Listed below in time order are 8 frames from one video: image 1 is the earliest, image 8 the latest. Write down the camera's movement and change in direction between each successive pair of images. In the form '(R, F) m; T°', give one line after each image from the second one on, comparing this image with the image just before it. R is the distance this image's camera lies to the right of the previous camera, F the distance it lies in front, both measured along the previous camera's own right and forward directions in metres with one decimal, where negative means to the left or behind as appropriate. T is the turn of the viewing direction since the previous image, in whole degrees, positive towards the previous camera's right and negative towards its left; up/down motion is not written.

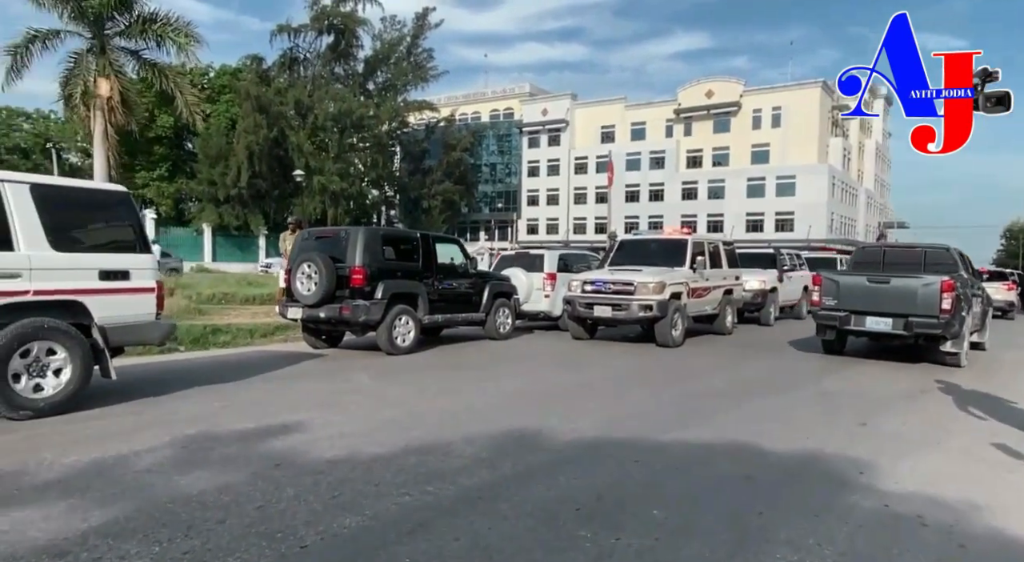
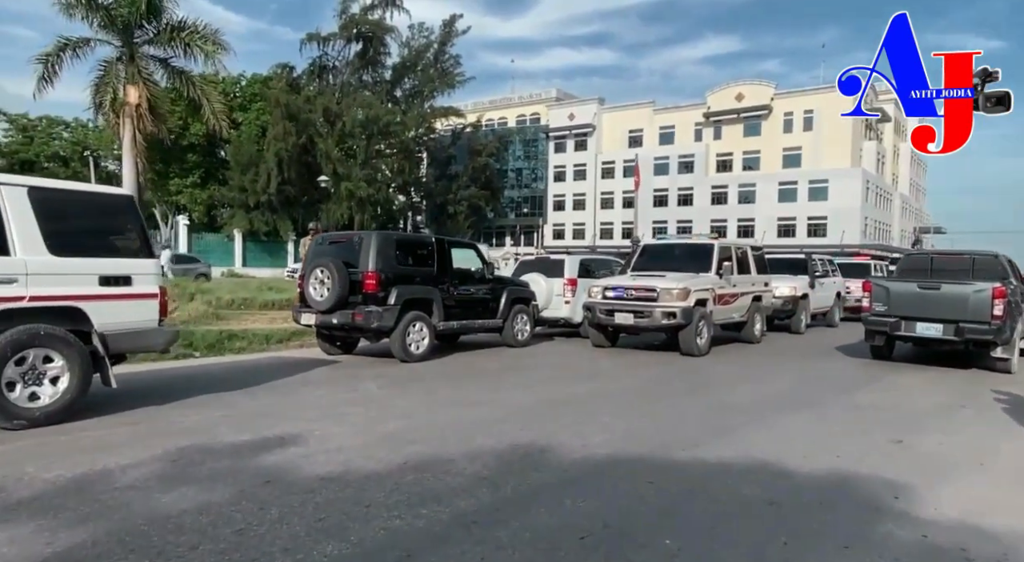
(+0.2, +0.3) m; -2°
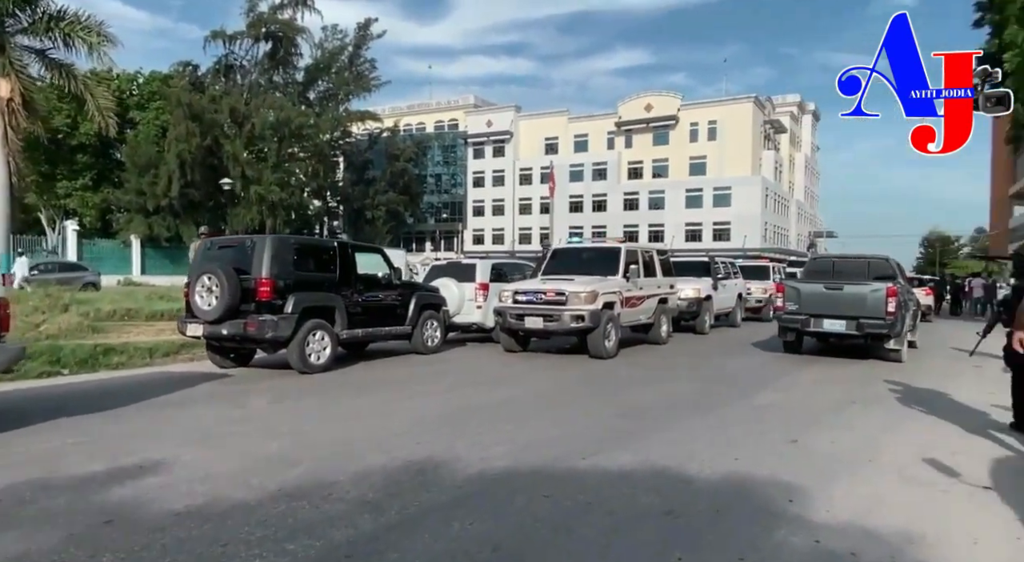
(+0.2, +0.3) m; +7°
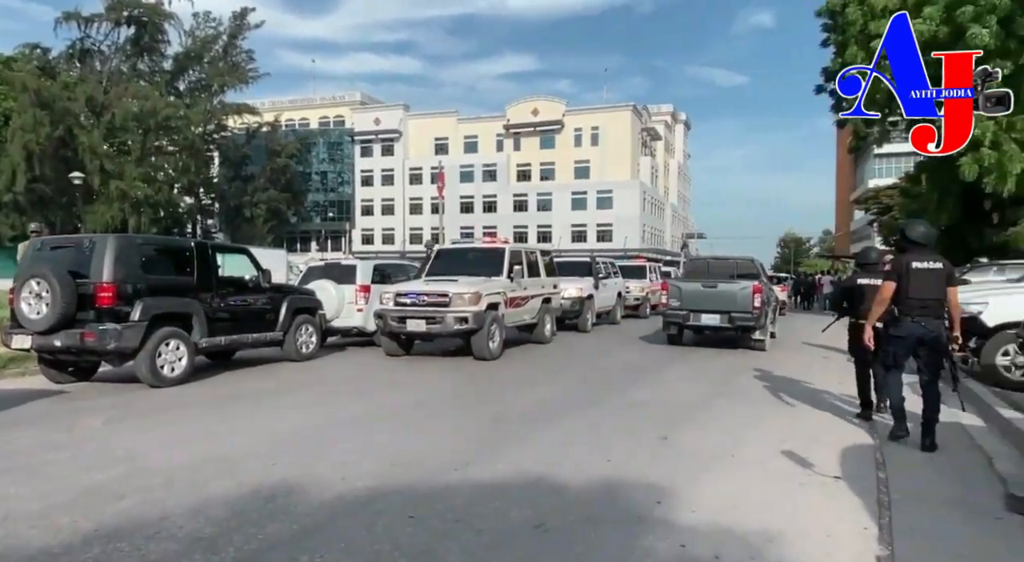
(+0.2, +0.3) m; +10°
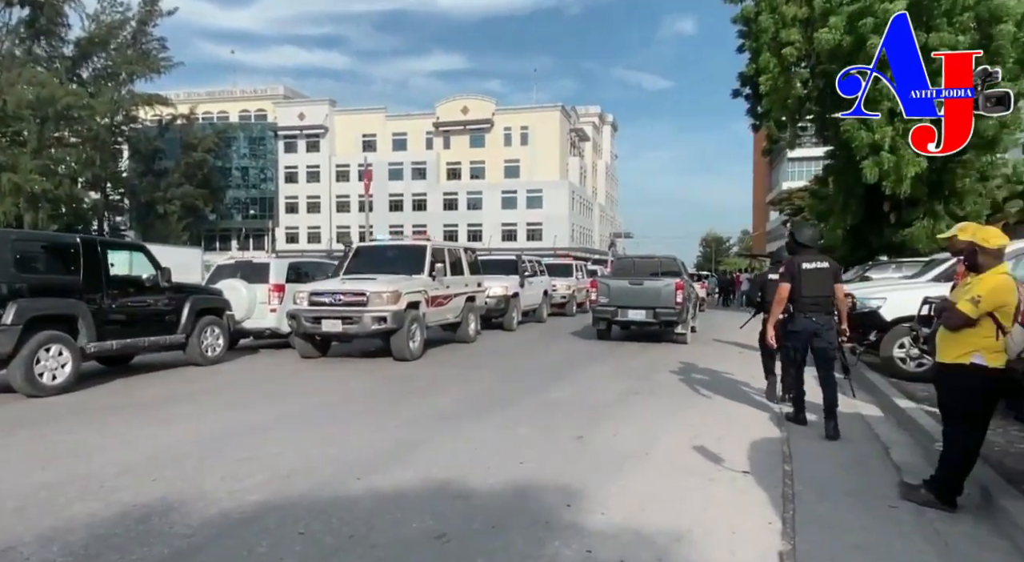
(+0.2, +0.2) m; +6°
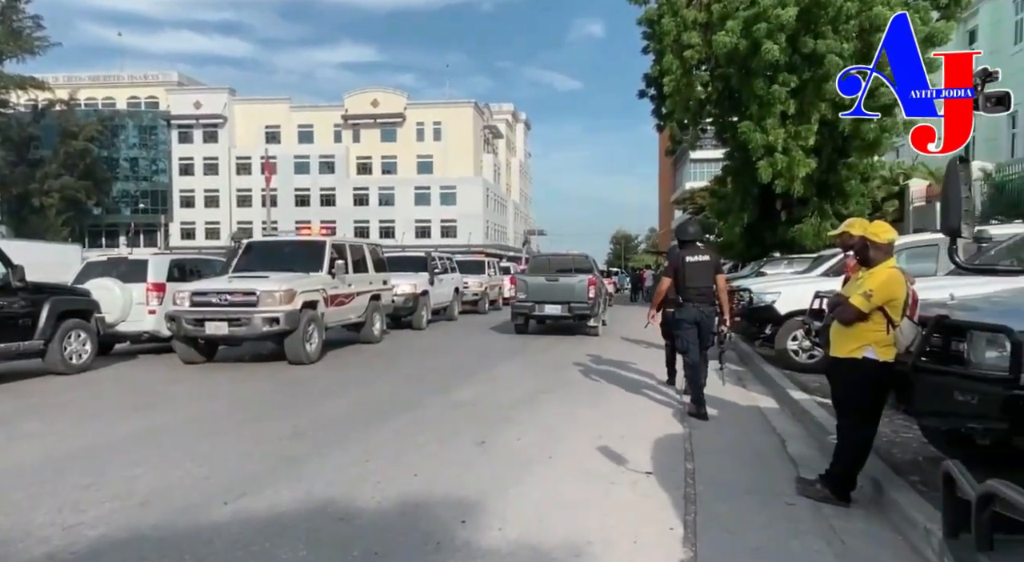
(+0.2, +0.4) m; +8°
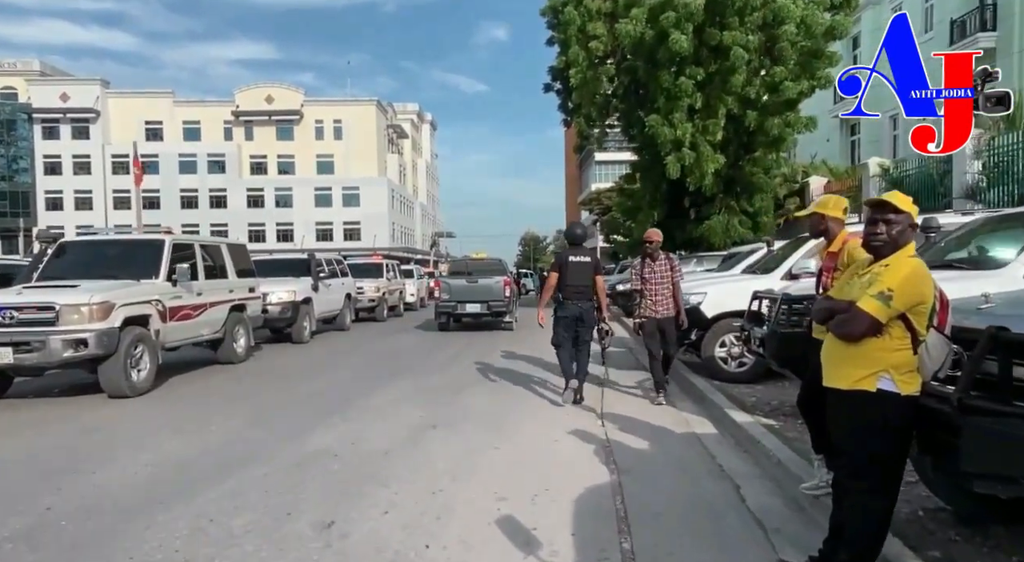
(+0.3, +1.6) m; +8°
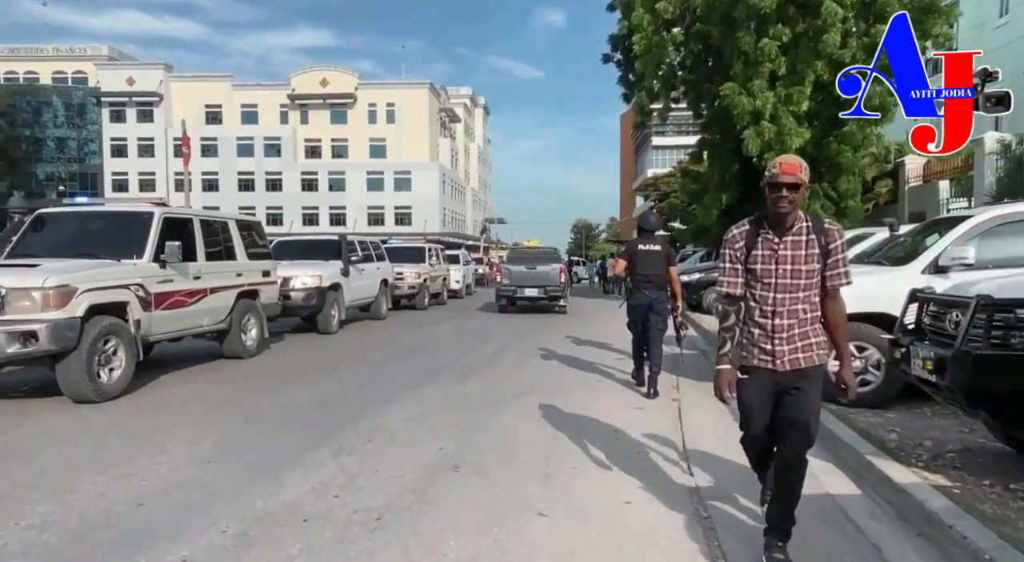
(0.0, +1.8) m; -5°
